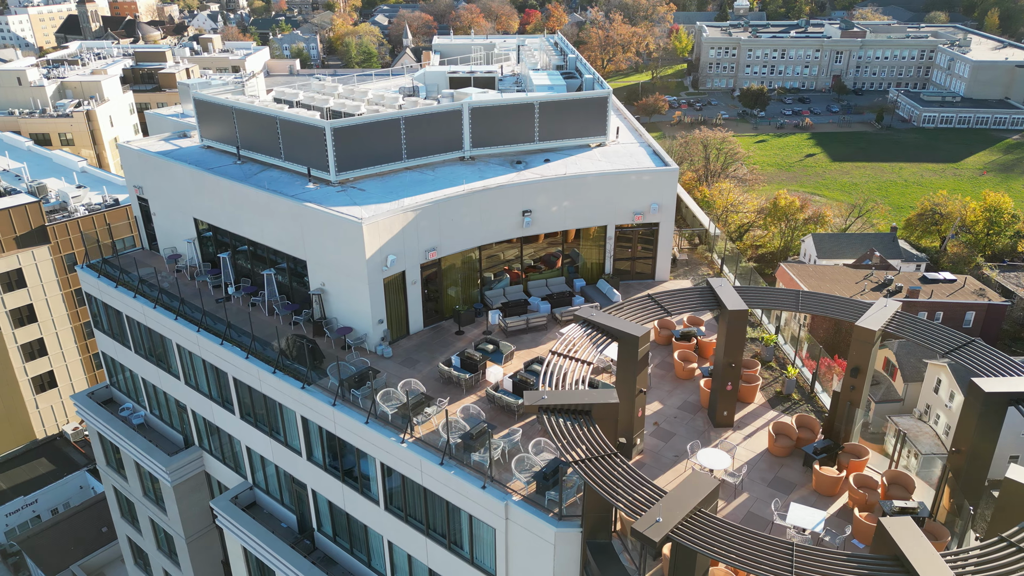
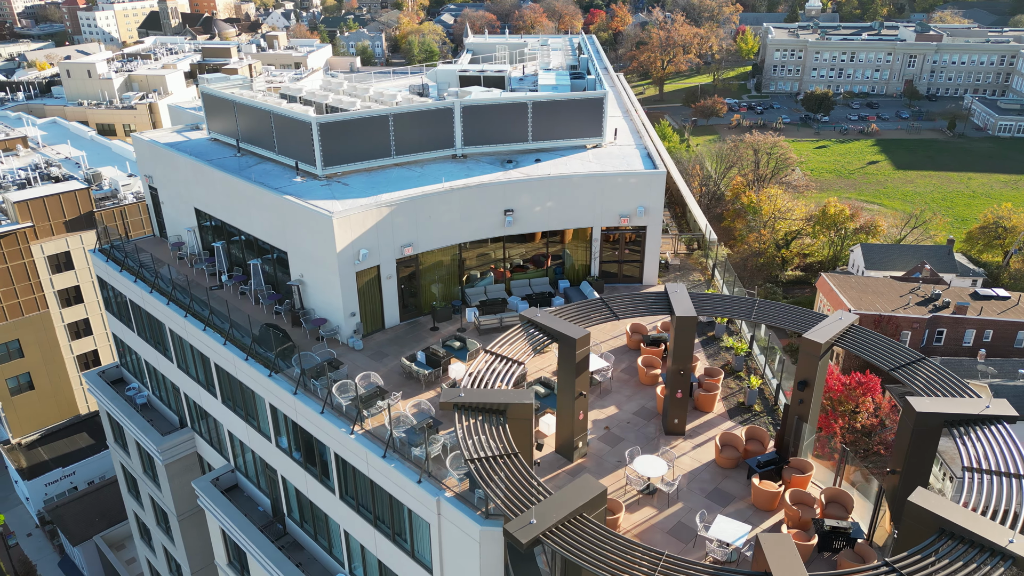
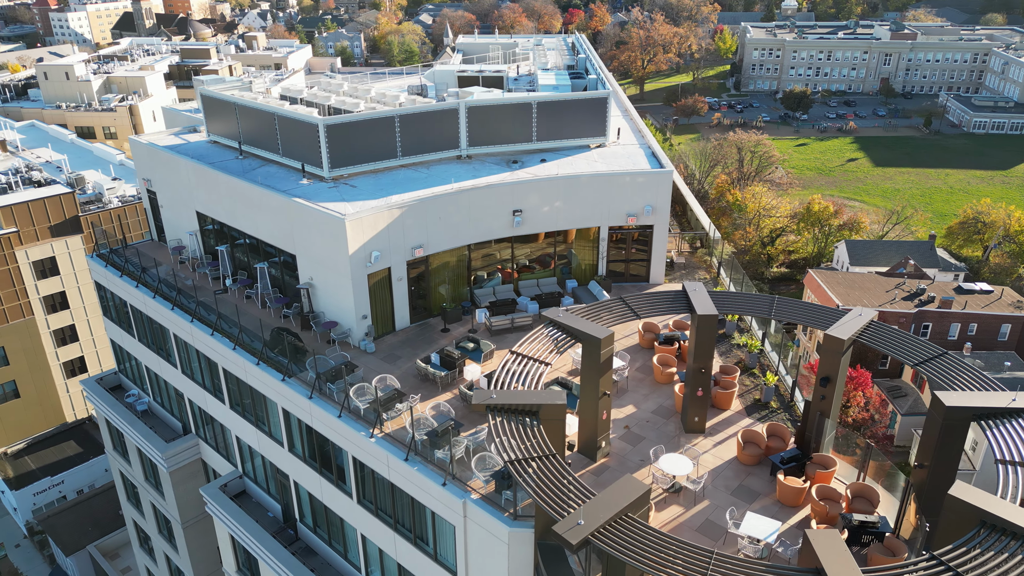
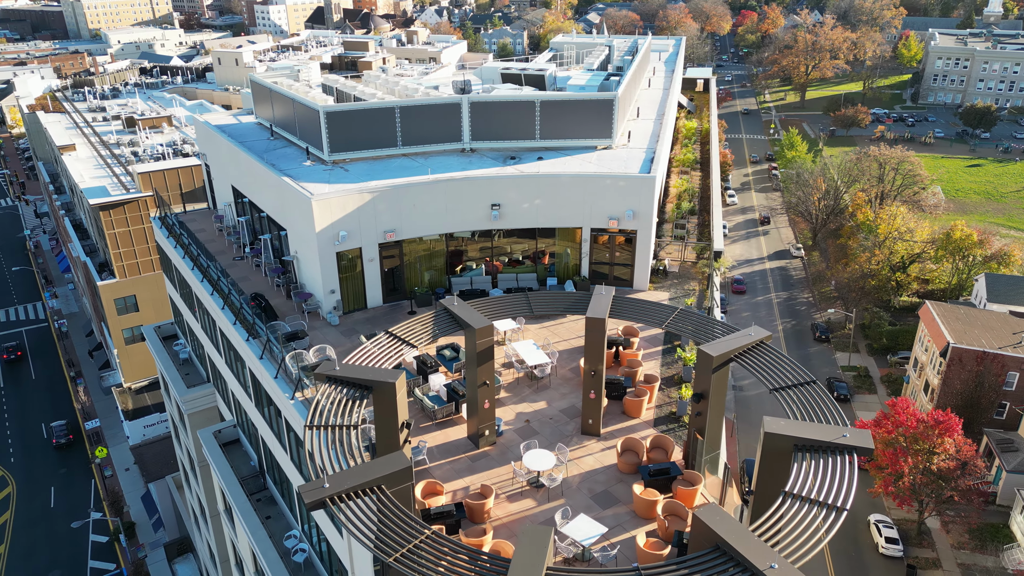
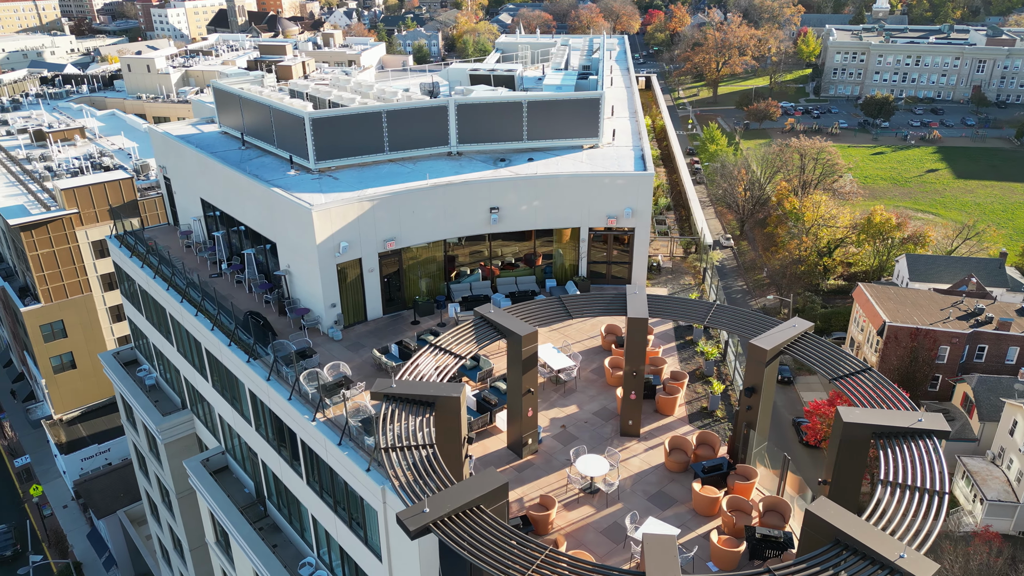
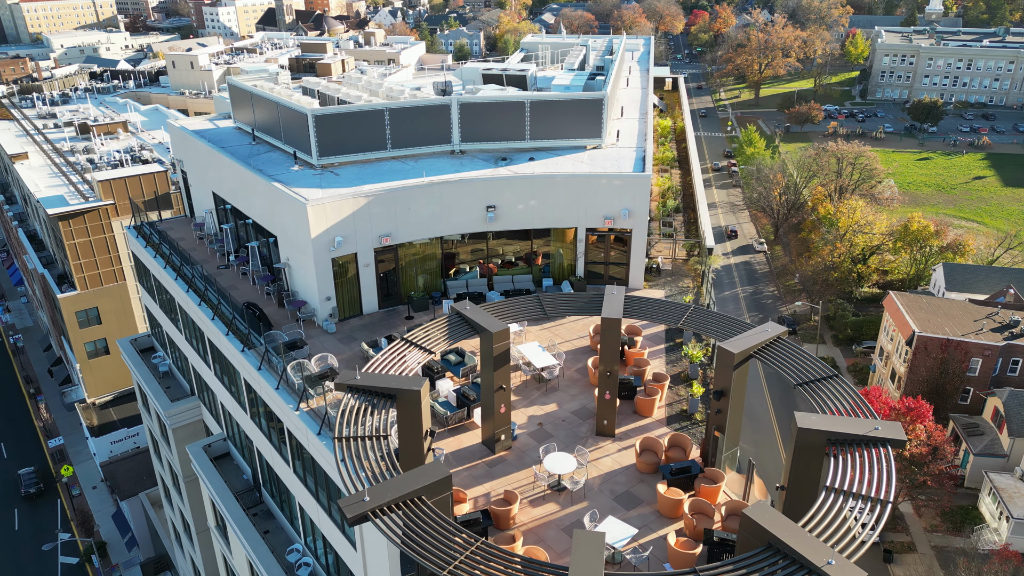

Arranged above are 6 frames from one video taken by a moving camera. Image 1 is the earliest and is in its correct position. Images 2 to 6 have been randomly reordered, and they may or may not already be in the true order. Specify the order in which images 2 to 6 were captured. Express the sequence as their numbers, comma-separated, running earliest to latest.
3, 2, 5, 6, 4
